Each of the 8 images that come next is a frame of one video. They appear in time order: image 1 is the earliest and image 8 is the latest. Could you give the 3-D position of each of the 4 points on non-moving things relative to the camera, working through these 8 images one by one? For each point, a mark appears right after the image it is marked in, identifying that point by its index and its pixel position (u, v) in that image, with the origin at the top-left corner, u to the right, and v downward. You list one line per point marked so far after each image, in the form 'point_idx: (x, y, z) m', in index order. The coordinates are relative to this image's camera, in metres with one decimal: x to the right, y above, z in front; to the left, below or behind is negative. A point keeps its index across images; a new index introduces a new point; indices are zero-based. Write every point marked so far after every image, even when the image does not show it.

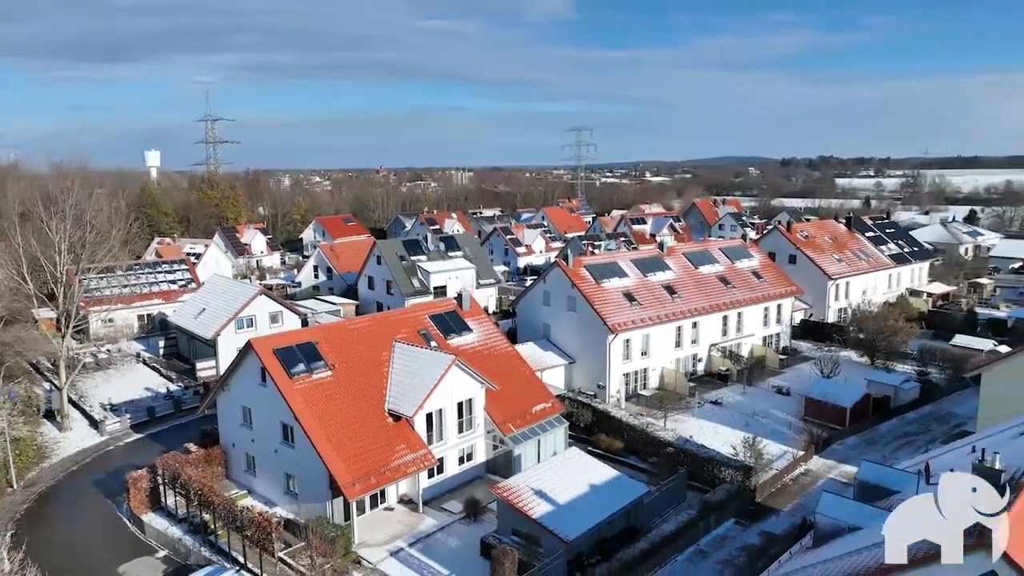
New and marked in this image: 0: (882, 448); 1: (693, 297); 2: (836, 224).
0: (+4.8, -2.0, +9.1) m
1: (+3.1, -0.2, +12.0) m
2: (+7.5, +1.5, +16.5) m
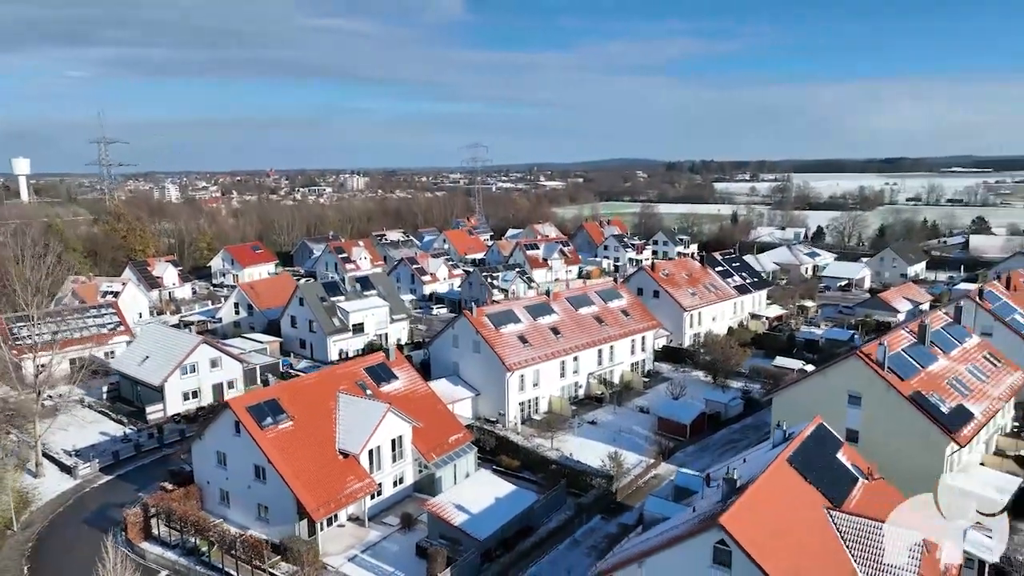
0: (+3.5, -2.8, +12.3) m
1: (+1.3, -1.0, +14.8) m
2: (+5.0, +0.8, +19.9) m
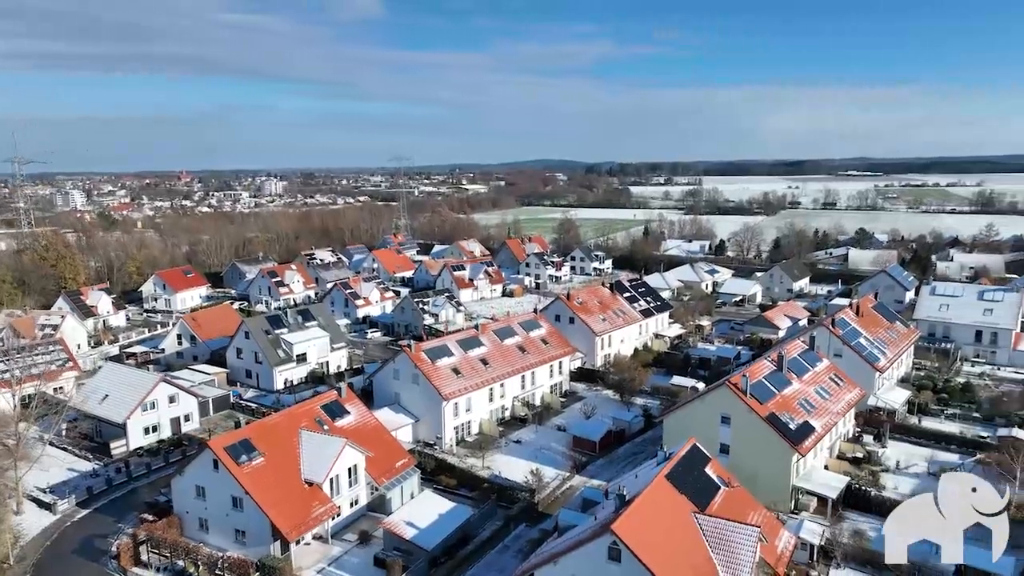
0: (+2.2, -3.6, +14.7) m
1: (-0.3, -1.8, +17.0) m
2: (+2.9, 0.0, +22.5) m
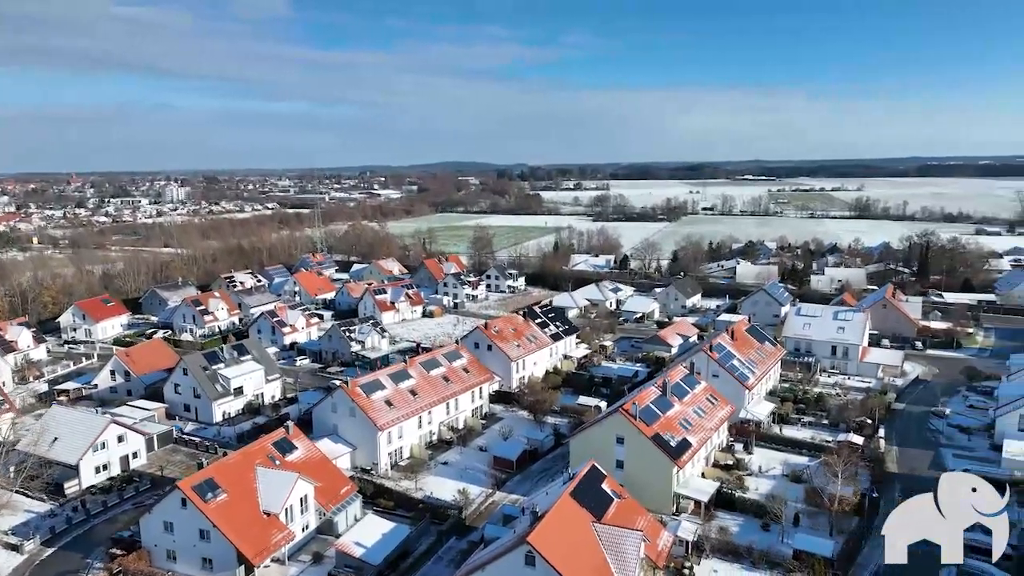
0: (+0.5, -4.6, +17.1) m
1: (-2.2, -2.9, +19.1) m
2: (+0.2, -1.0, +24.9) m
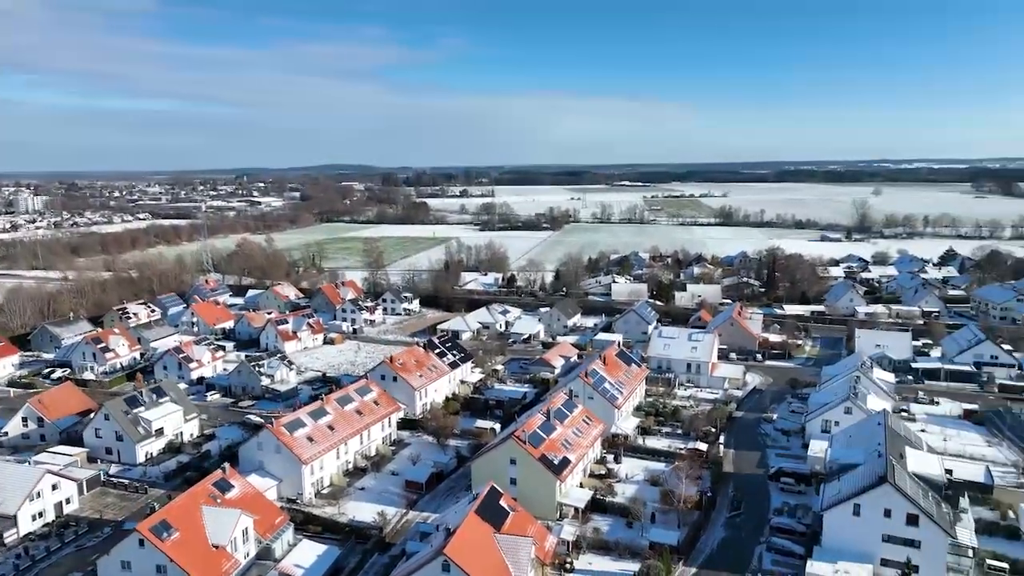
0: (-2.0, -5.9, +20.0) m
1: (-5.1, -4.3, +21.6) m
2: (-3.7, -2.4, +27.7) m
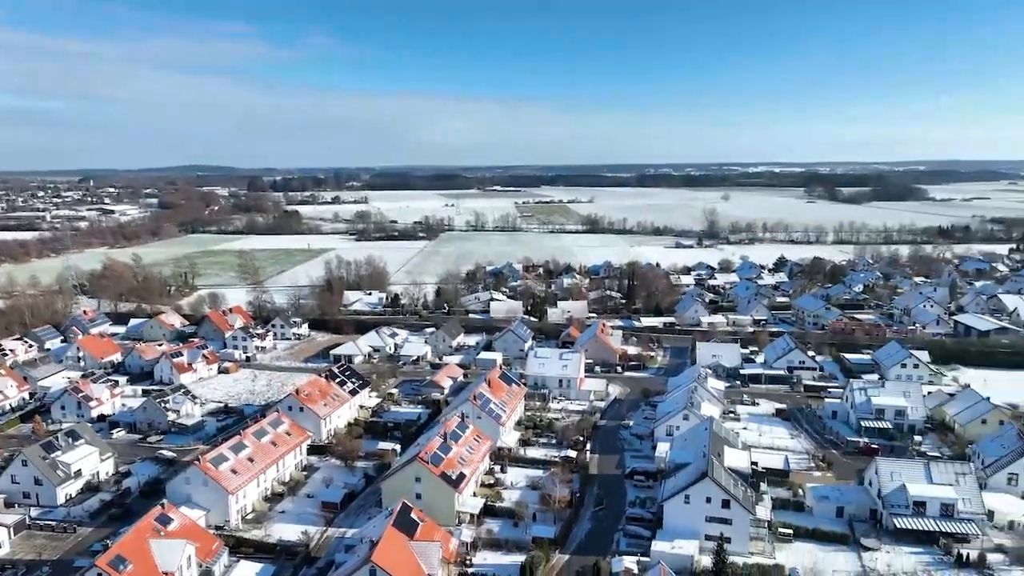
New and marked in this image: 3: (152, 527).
0: (-5.2, -7.4, +23.2) m
1: (-8.5, -5.8, +24.2) m
2: (-8.2, -3.9, +30.5) m
3: (-9.7, -6.4, +19.1) m
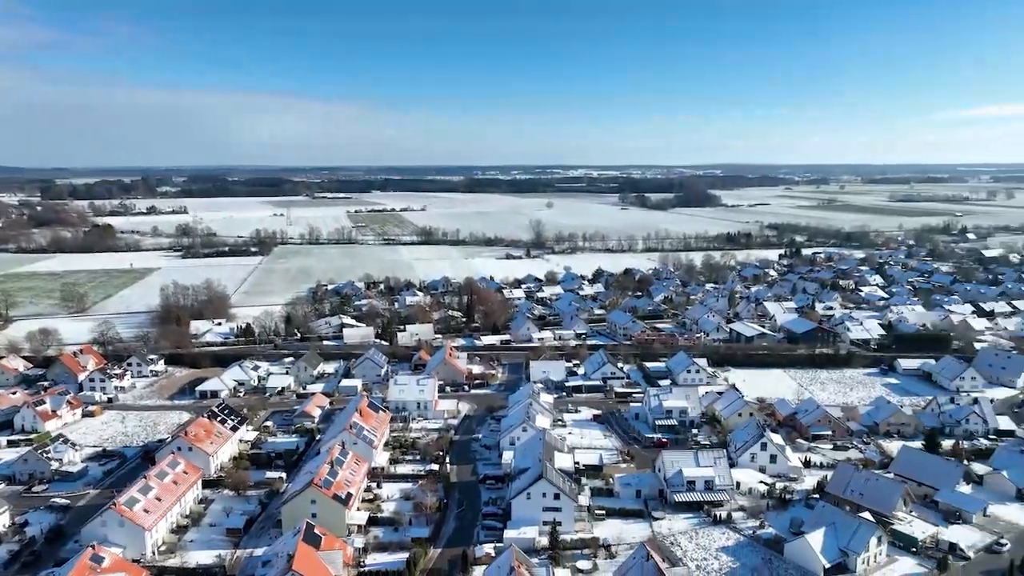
0: (-9.9, -9.6, +27.4) m
1: (-13.4, -8.1, +27.6) m
2: (-14.6, -6.2, +33.8) m
3: (-13.3, -8.8, +22.3) m
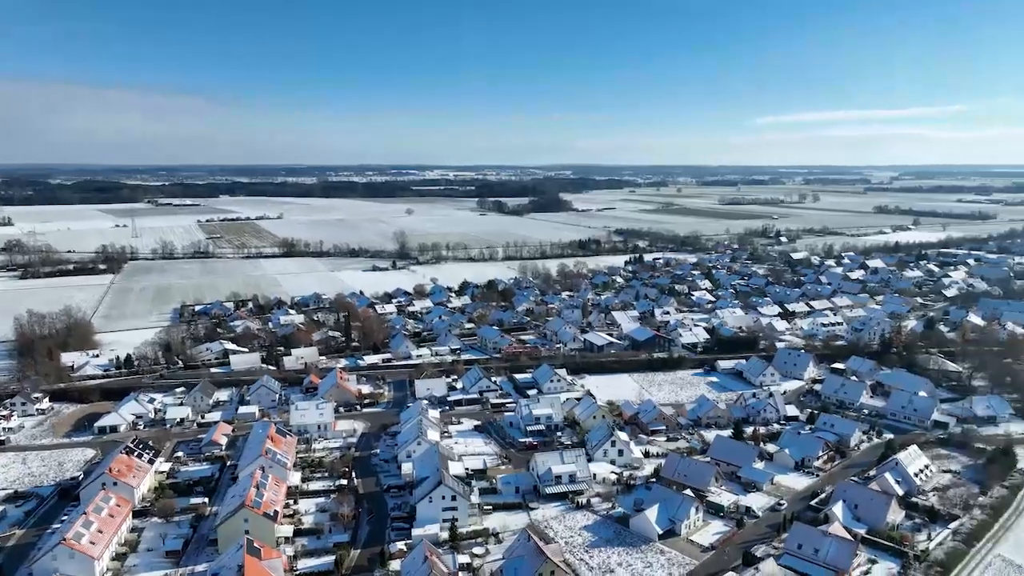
0: (-14.1, -11.8, +31.4) m
1: (-17.6, -10.5, +30.9) m
2: (-20.1, -8.6, +36.6) m
3: (-16.5, -11.1, +25.7) m
